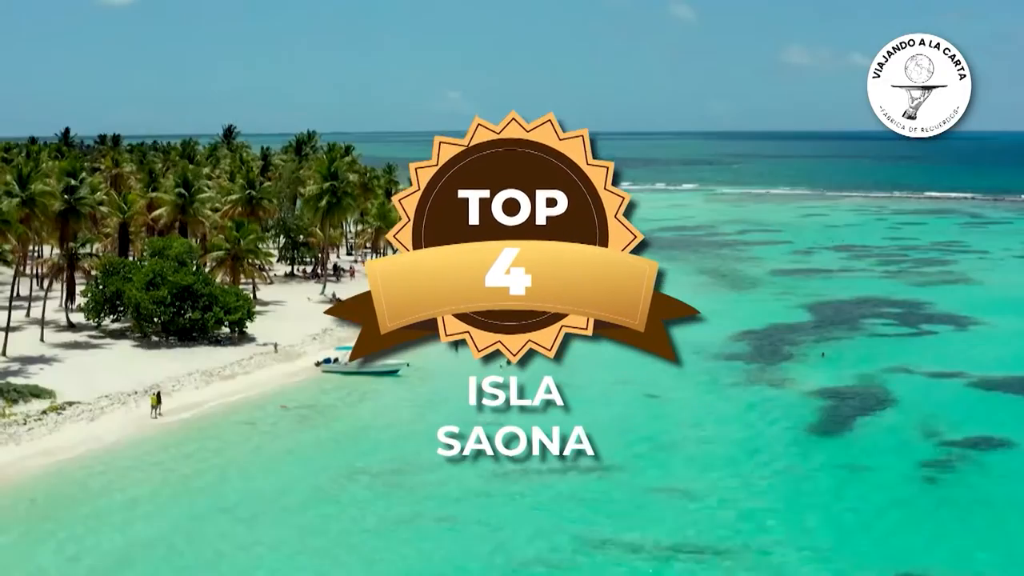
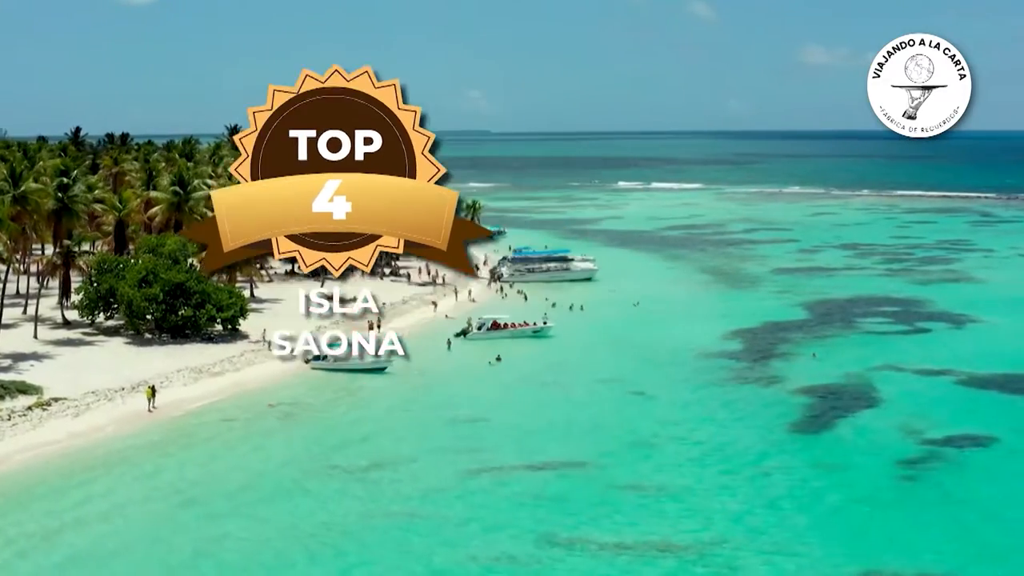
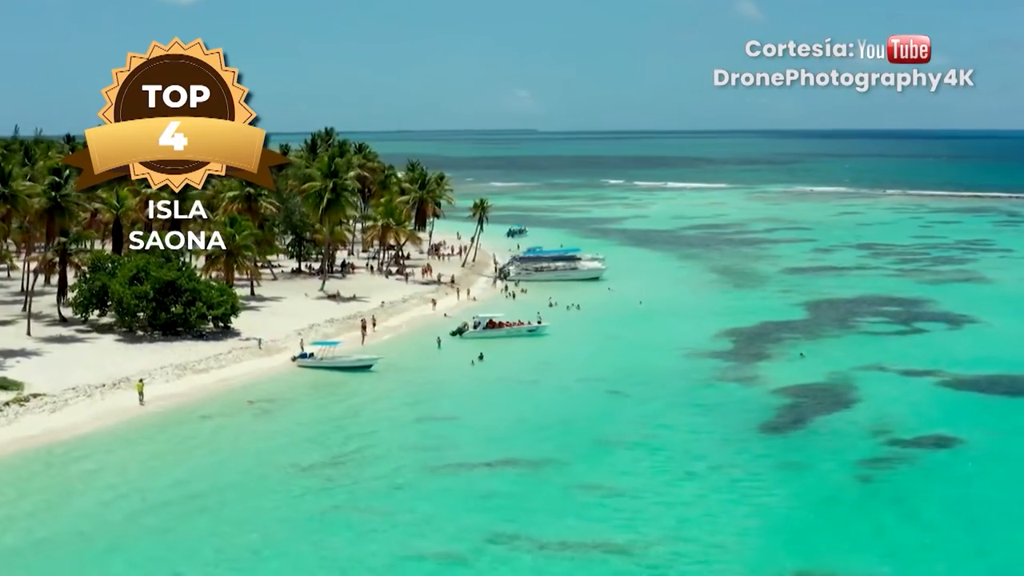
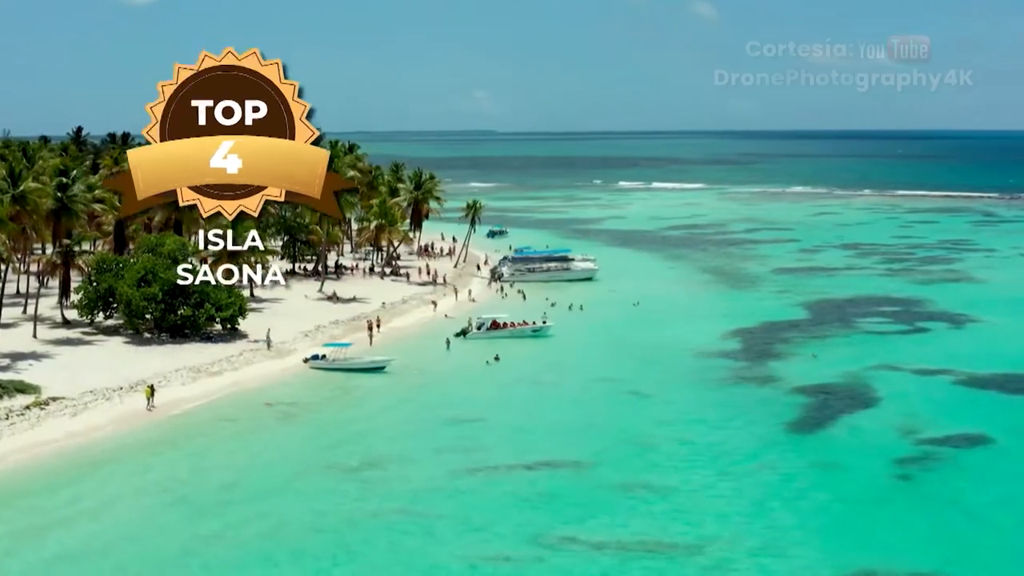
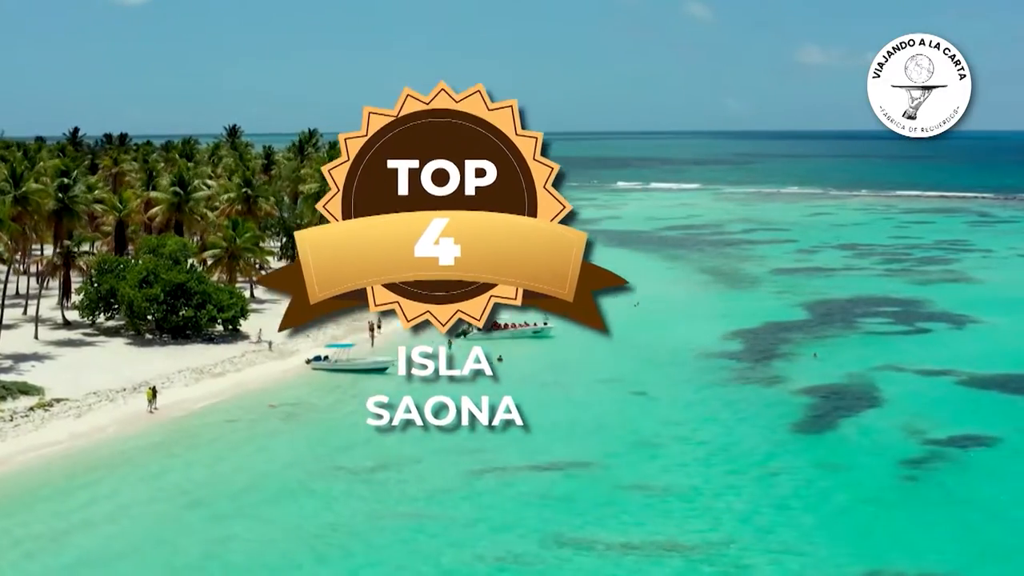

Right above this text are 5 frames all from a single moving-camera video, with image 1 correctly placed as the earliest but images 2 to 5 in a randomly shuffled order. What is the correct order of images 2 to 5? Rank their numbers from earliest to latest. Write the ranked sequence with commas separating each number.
5, 2, 4, 3
